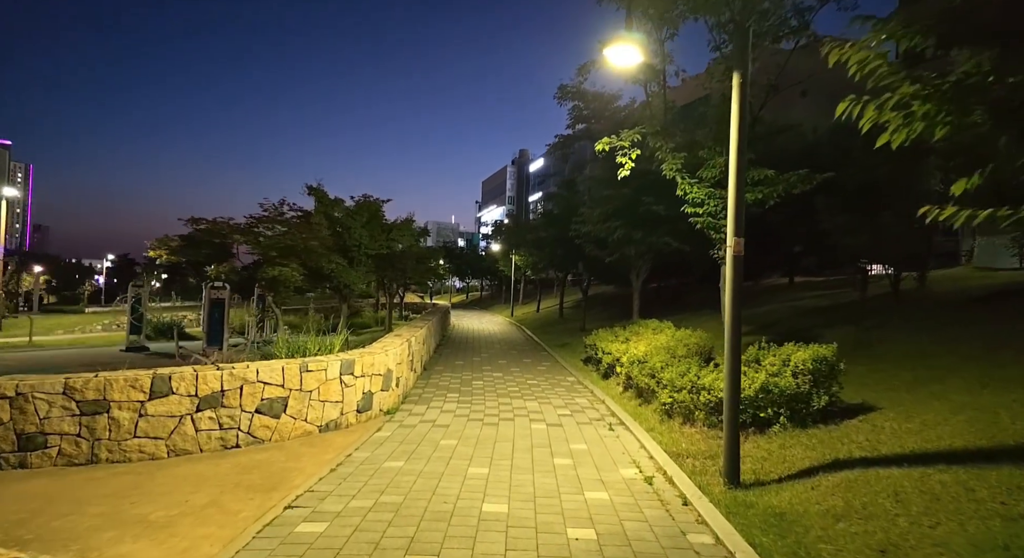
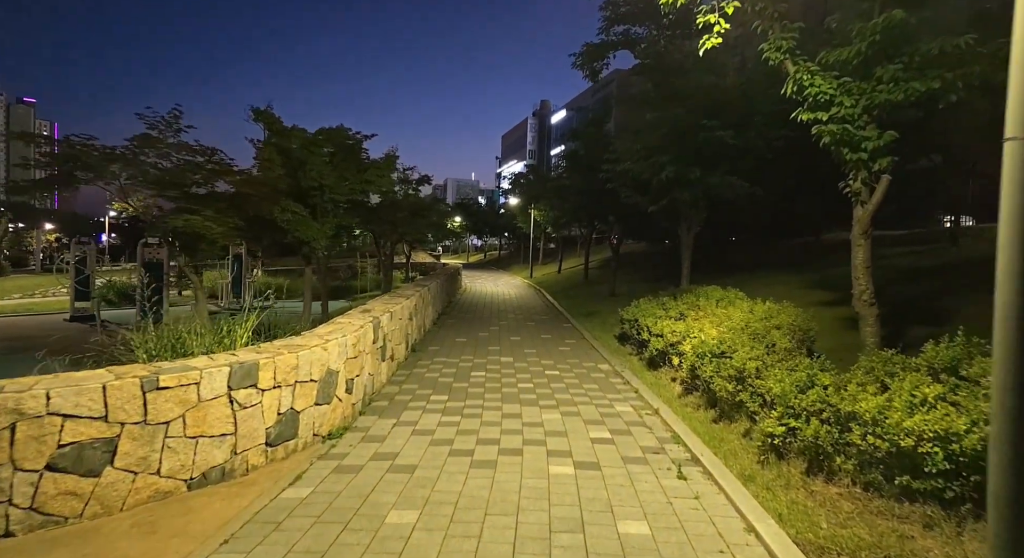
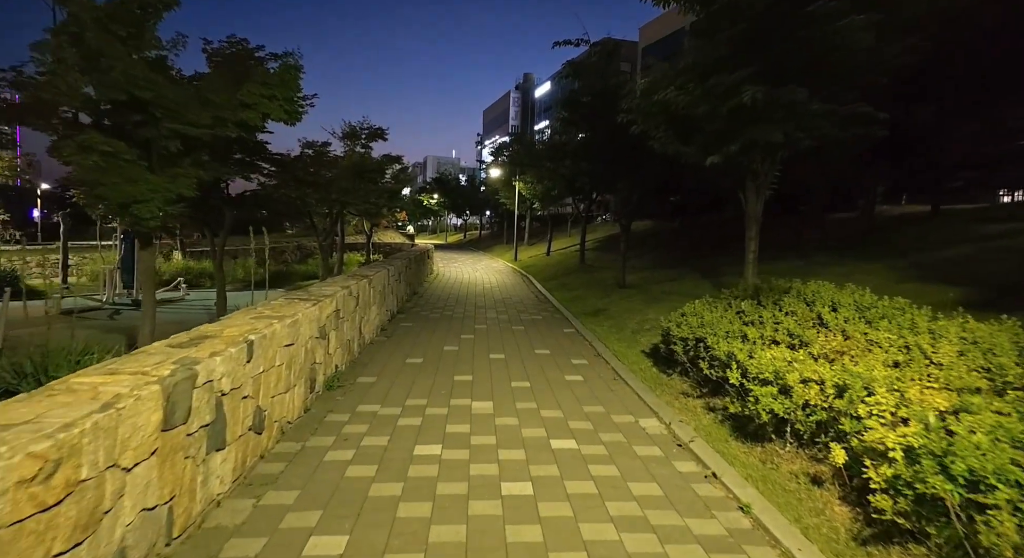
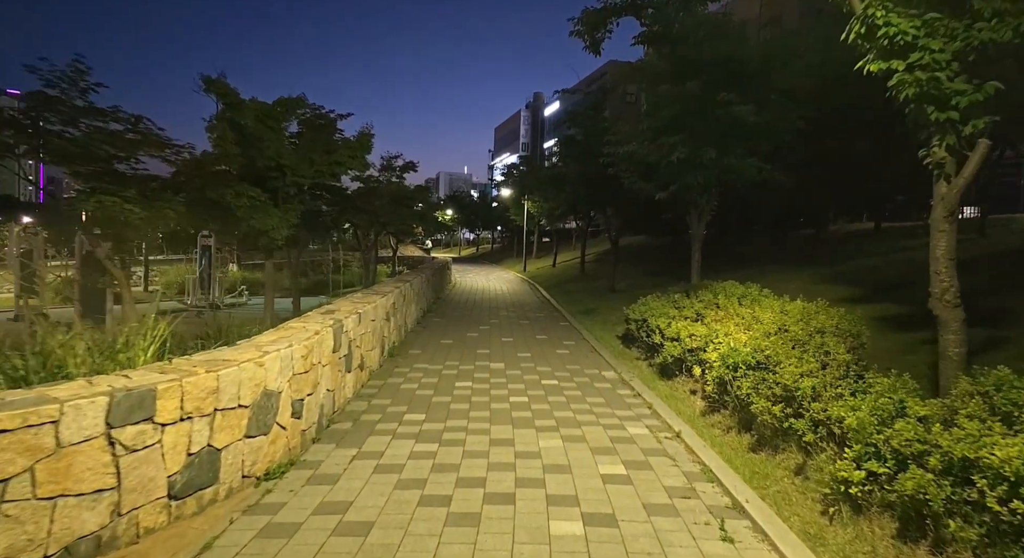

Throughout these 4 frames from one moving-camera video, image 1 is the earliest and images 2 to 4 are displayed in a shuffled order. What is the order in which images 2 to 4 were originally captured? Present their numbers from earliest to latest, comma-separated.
2, 4, 3
